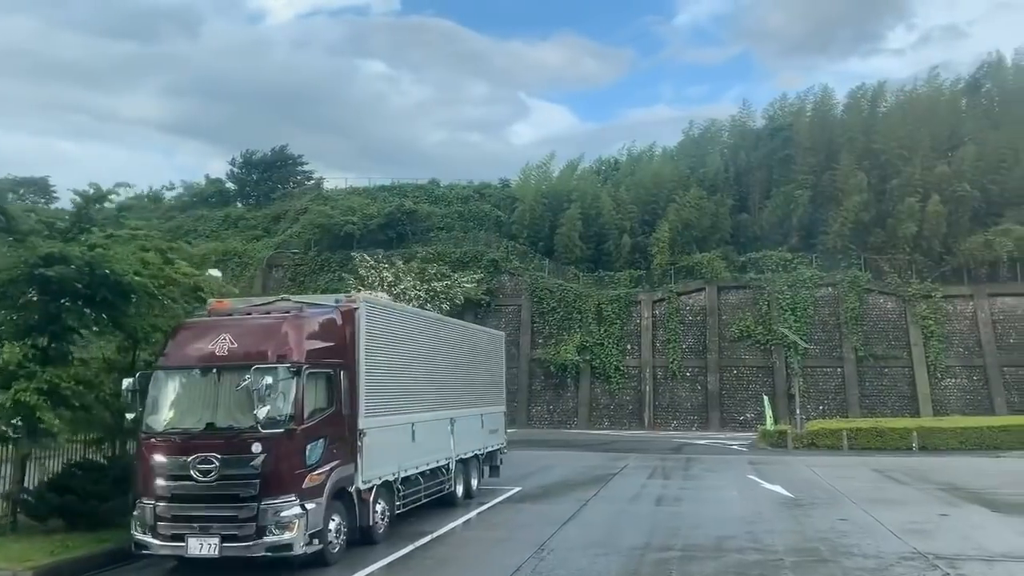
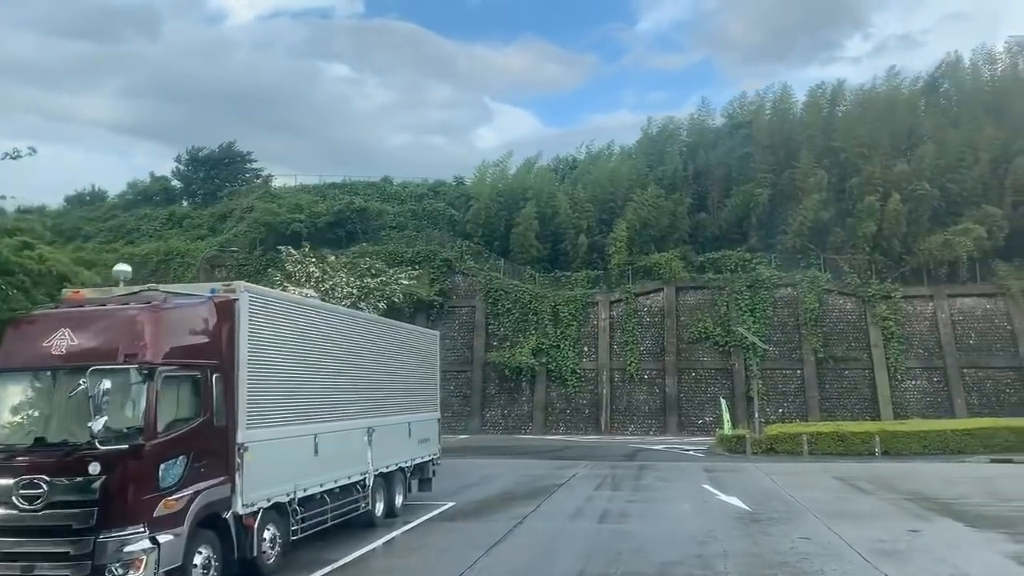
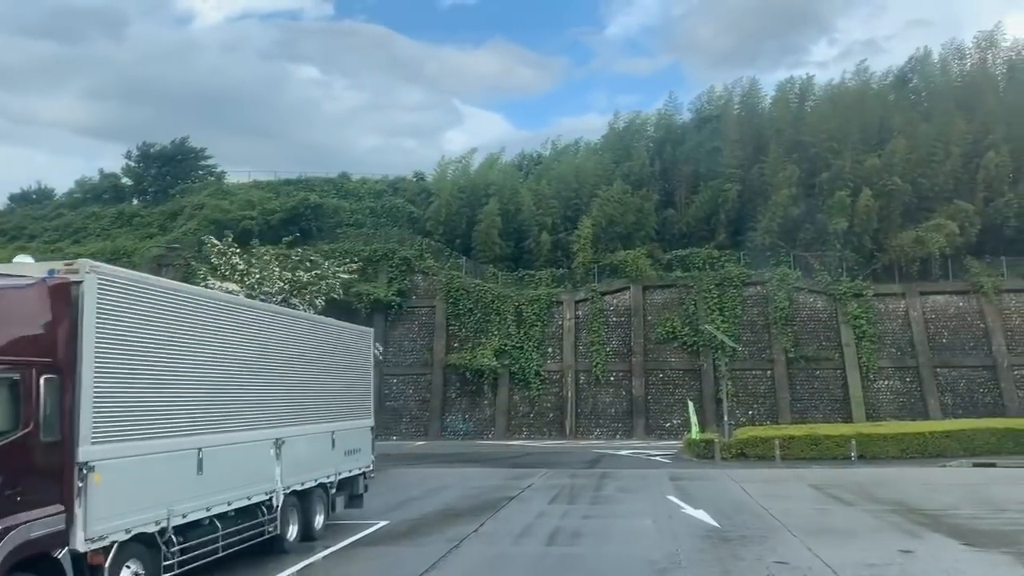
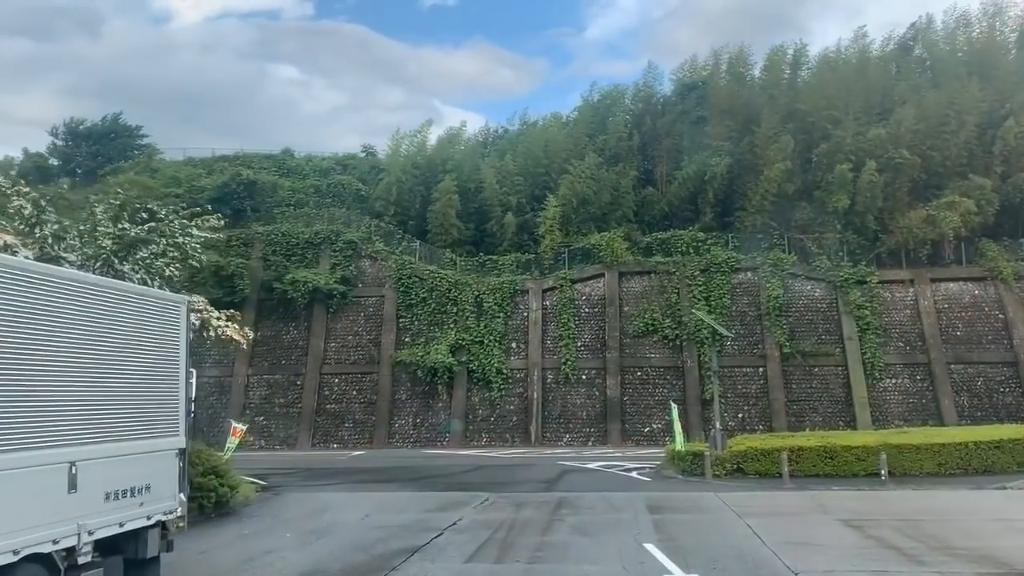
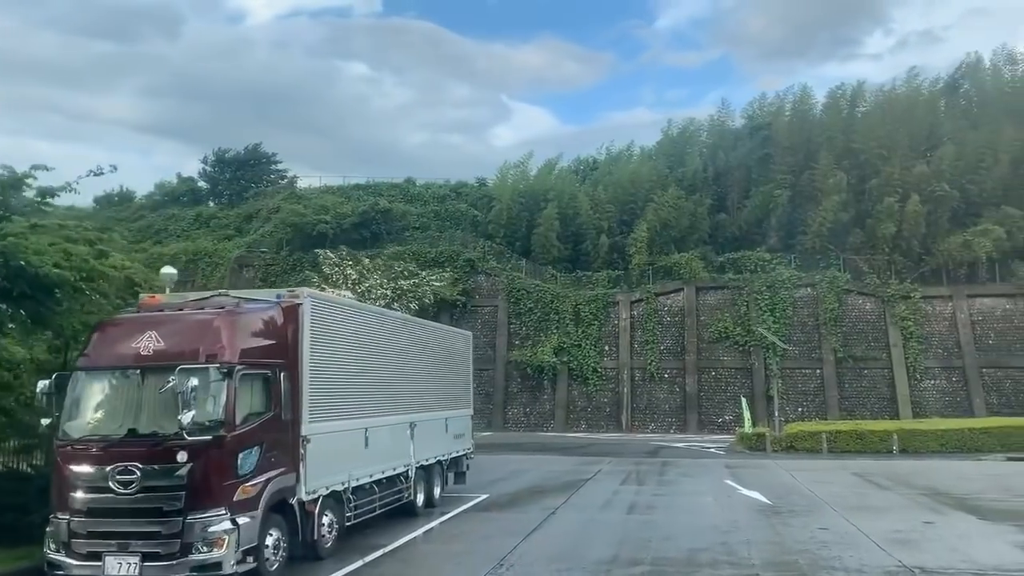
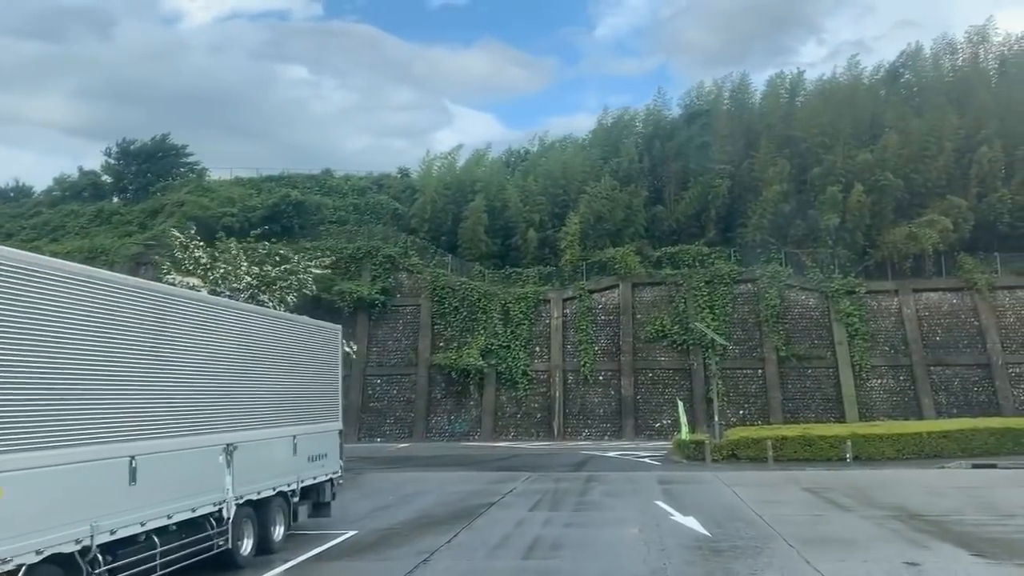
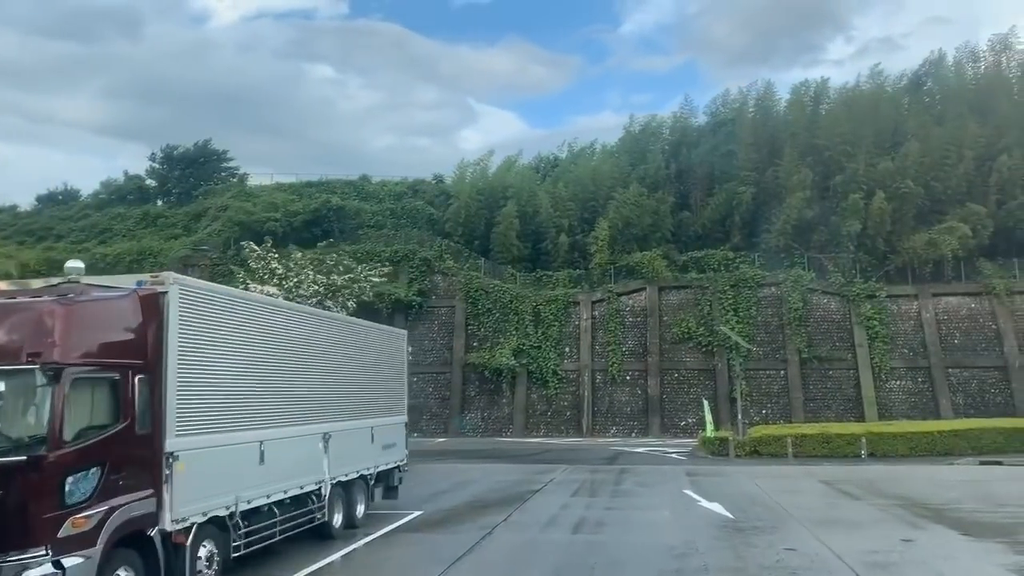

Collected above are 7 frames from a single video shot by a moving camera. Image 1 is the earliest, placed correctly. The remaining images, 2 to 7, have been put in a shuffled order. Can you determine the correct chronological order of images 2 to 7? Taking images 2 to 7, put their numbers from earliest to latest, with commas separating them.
5, 2, 7, 3, 6, 4
